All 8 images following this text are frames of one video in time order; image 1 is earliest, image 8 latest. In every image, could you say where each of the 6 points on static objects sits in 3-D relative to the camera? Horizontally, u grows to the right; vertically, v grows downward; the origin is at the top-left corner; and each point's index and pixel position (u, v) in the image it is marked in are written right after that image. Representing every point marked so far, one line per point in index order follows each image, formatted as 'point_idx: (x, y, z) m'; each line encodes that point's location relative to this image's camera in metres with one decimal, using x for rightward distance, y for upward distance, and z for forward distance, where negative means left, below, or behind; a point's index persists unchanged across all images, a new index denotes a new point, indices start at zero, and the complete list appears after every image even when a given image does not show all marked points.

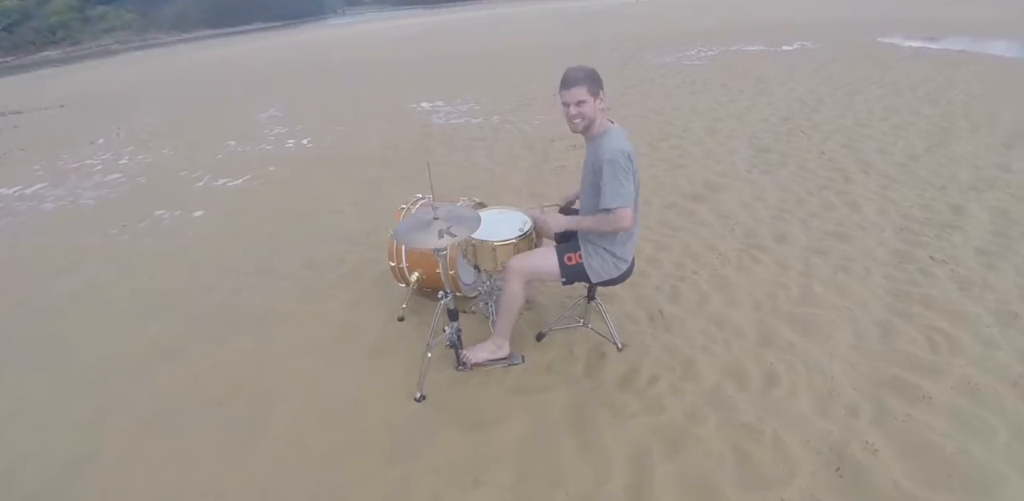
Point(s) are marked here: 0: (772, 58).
0: (+4.9, +3.6, +9.1) m
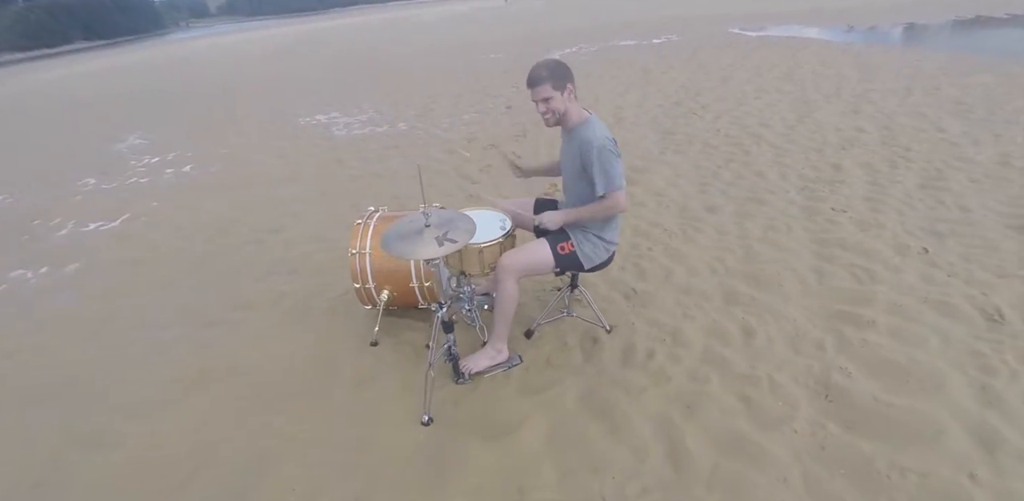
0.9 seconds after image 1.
0: (+2.7, +4.1, +9.9) m
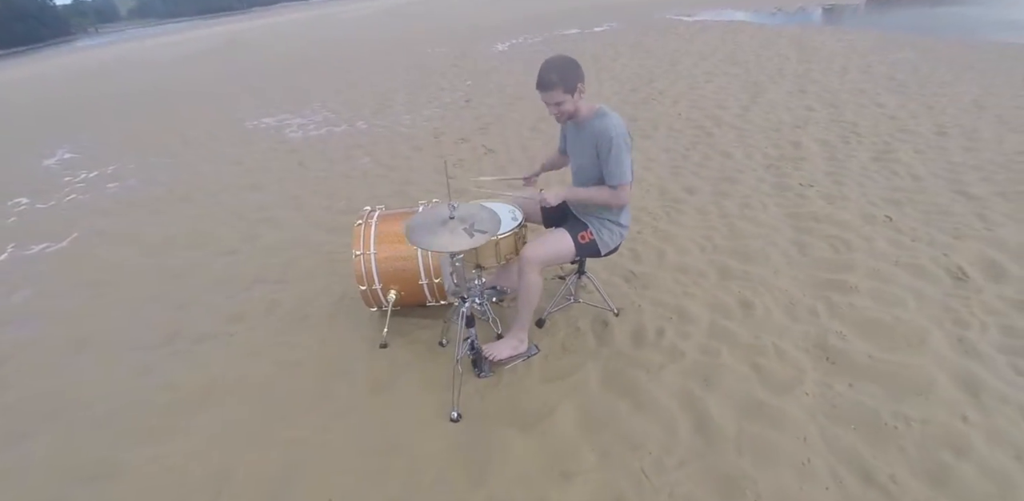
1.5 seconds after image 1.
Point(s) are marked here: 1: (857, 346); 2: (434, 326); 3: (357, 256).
0: (+1.7, +4.4, +10.1) m
1: (+1.6, -0.5, +2.3) m
2: (-0.4, -0.4, +2.7) m
3: (-0.8, 0.0, +2.5) m
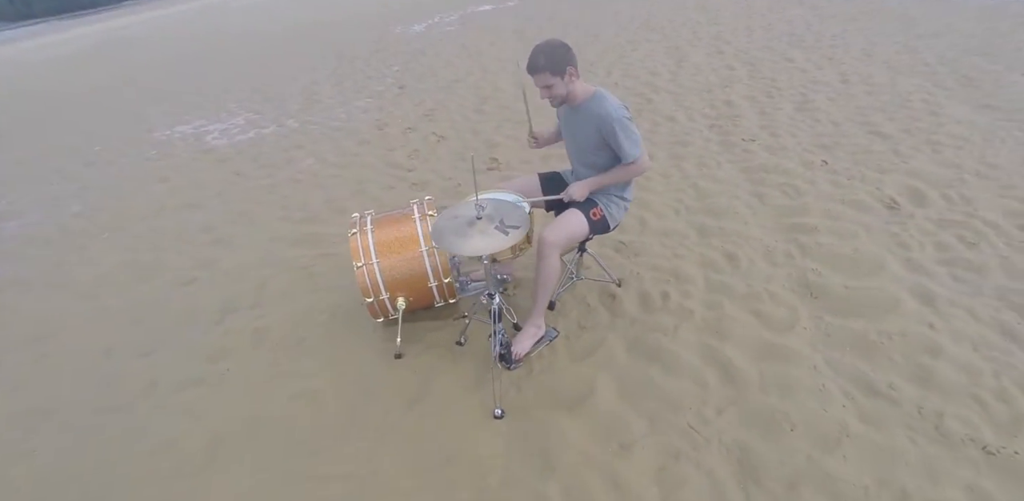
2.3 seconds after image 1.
0: (-0.1, +4.9, +10.0) m
1: (+1.7, -0.2, +2.6) m
2: (-0.4, -0.4, +2.7) m
3: (-0.8, -0.1, +2.4) m
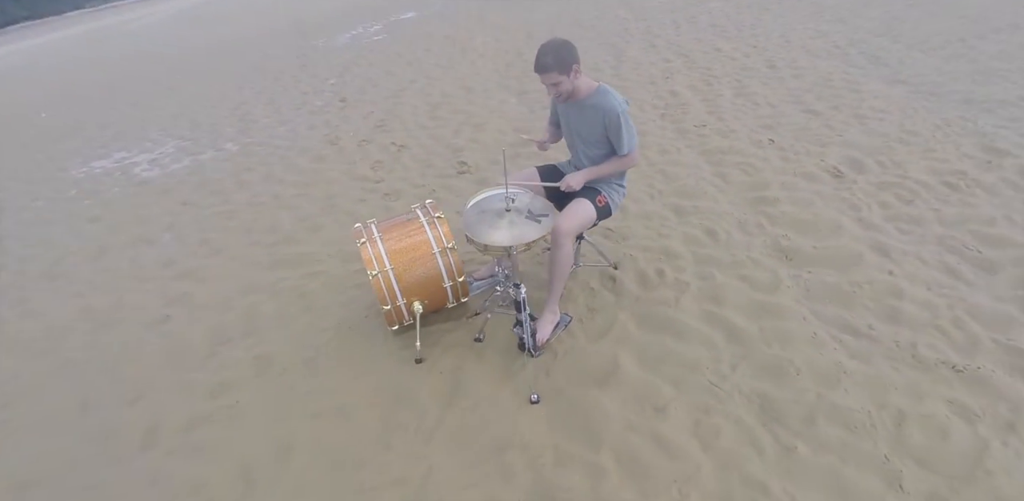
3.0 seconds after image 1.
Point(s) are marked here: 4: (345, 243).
0: (-1.5, +4.8, +10.1) m
1: (+1.7, +0.1, +3.0) m
2: (-0.3, -0.4, +2.7) m
3: (-0.7, -0.1, +2.4) m
4: (-1.3, +0.1, +3.7) m
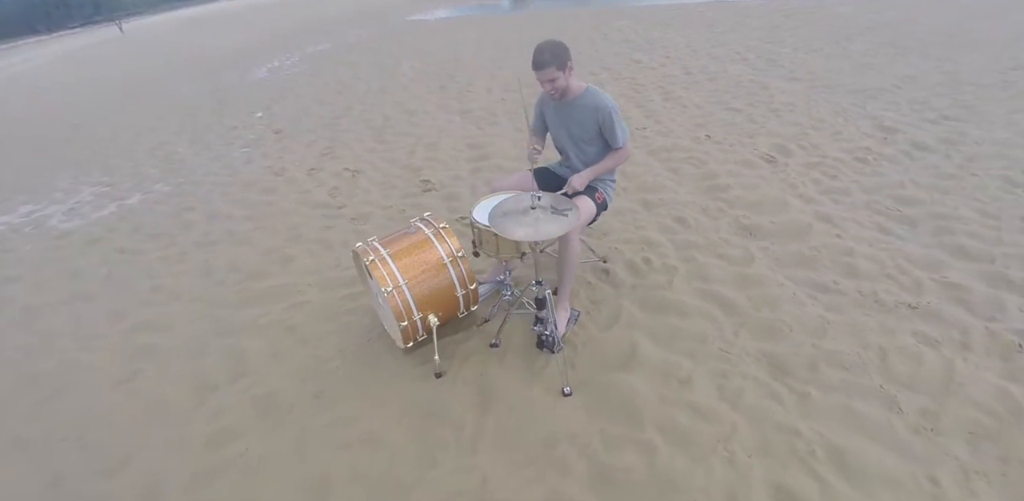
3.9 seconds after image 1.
0: (-3.2, +4.1, +10.0) m
1: (+1.7, +0.2, +3.3) m
2: (-0.2, -0.5, +2.7) m
3: (-0.6, -0.2, +2.4) m
4: (-1.4, -0.2, +3.6) m
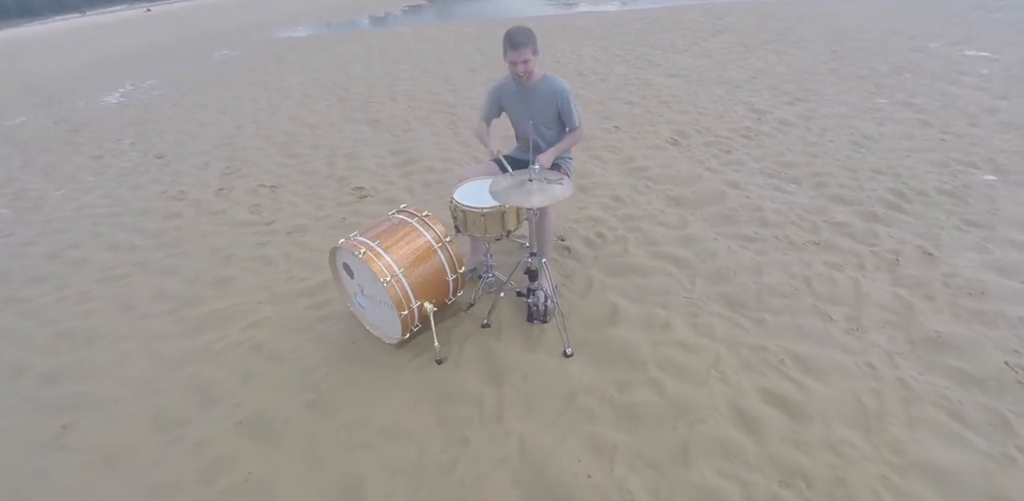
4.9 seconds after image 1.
0: (-5.4, +3.5, +9.2) m
1: (+1.3, +0.5, +3.8) m
2: (-0.3, -0.4, +2.8) m
3: (-0.6, -0.2, +2.4) m
4: (-1.7, -0.3, +3.4) m
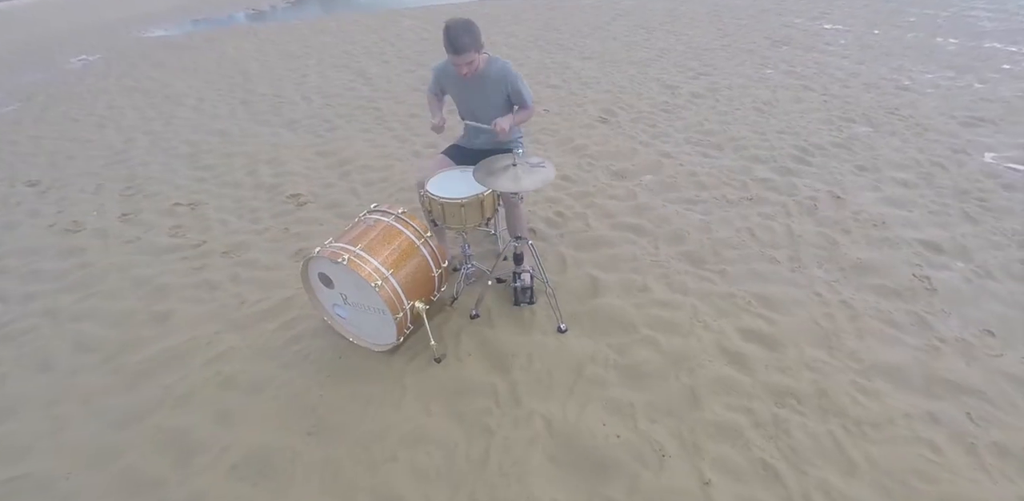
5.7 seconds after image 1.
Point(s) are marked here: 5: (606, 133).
0: (-7.0, +2.9, +8.1) m
1: (+0.9, +0.7, +4.1) m
2: (-0.4, -0.4, +2.8) m
3: (-0.6, -0.2, +2.3) m
4: (-1.8, -0.4, +3.1) m
5: (+0.9, +1.1, +4.6) m
